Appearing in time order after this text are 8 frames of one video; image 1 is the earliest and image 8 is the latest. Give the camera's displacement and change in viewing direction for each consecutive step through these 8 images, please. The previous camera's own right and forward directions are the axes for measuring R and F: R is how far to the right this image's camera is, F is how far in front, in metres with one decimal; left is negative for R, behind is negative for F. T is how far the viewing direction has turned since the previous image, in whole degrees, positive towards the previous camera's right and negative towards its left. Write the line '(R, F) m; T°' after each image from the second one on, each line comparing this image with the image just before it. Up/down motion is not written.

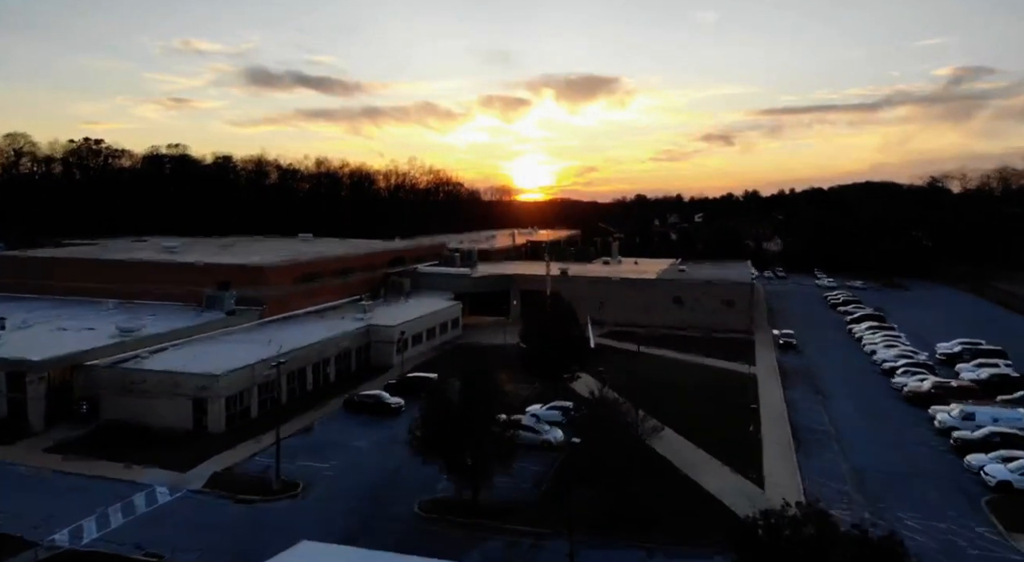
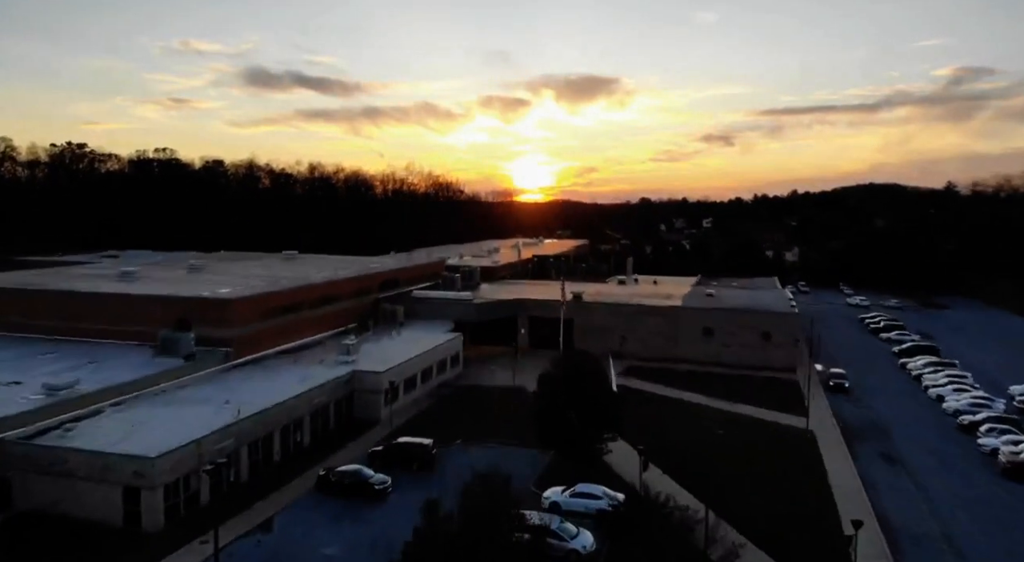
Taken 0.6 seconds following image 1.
(-0.2, +2.9) m; 0°
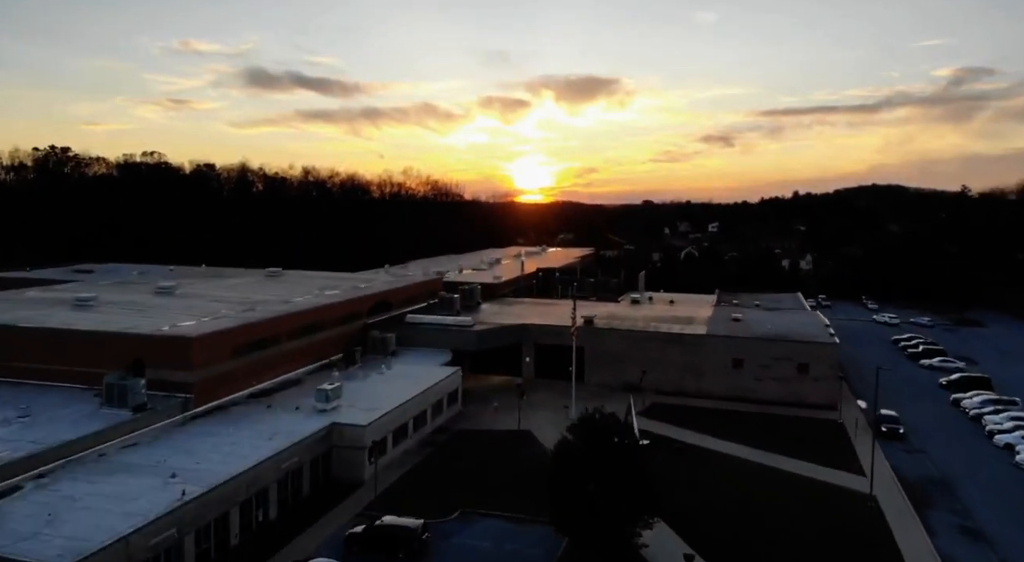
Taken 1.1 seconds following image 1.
(-0.1, +2.4) m; 0°
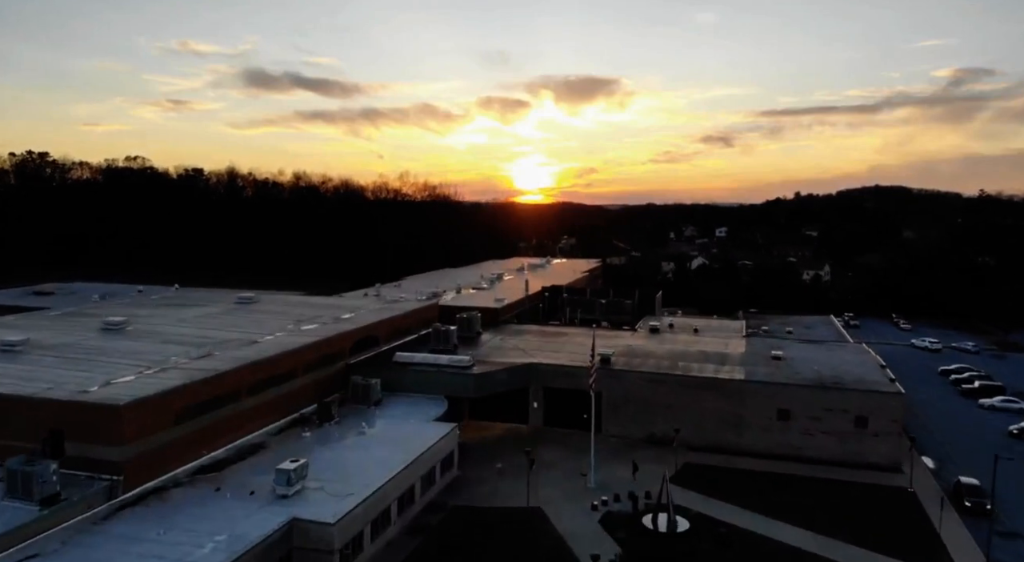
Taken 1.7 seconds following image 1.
(-0.1, +2.9) m; 0°
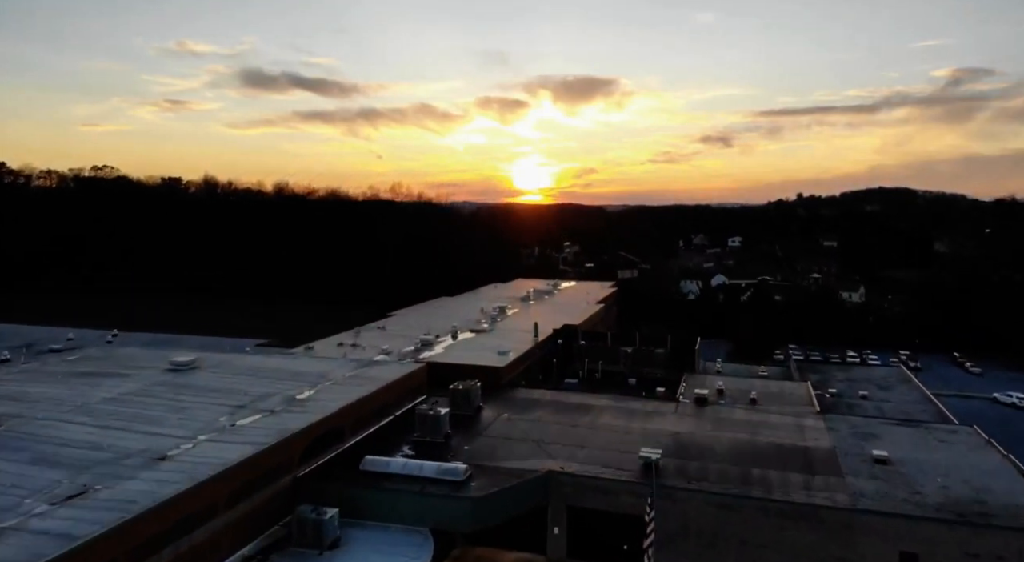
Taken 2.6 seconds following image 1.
(-0.3, +4.9) m; 0°
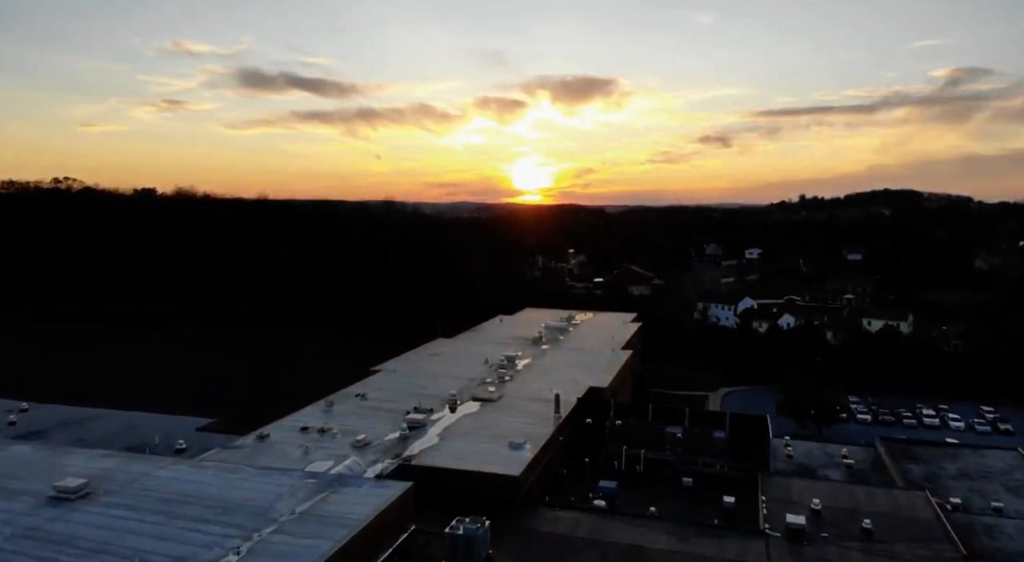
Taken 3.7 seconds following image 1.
(-0.4, +5.2) m; 0°
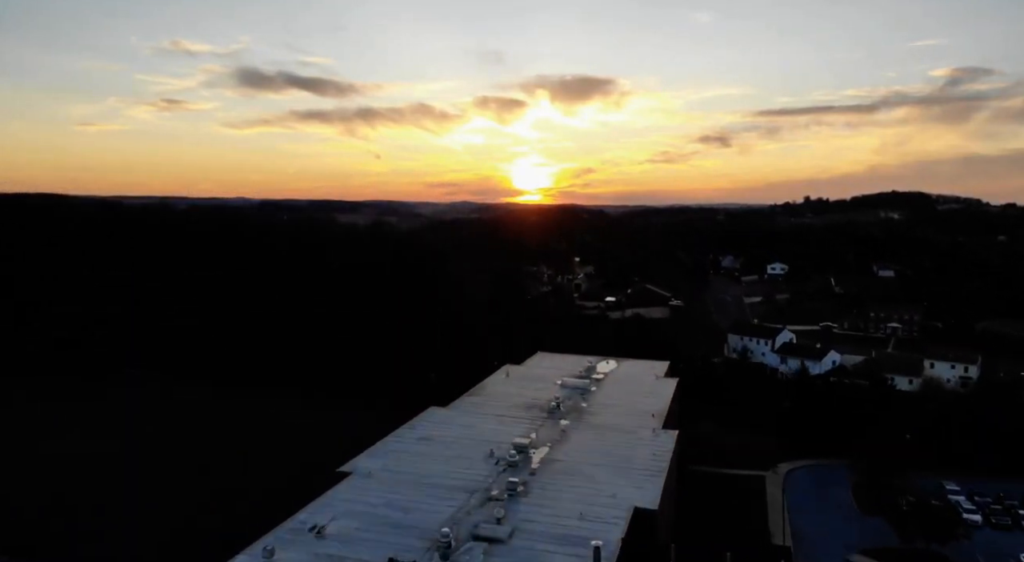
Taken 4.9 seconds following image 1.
(-0.4, +5.9) m; 0°
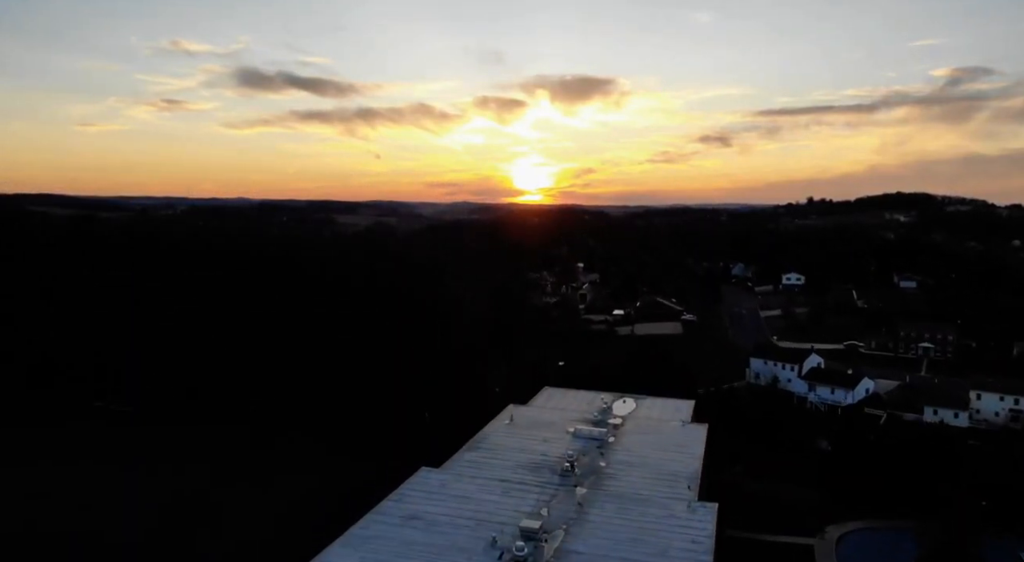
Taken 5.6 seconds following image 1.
(-0.2, +3.6) m; 0°
